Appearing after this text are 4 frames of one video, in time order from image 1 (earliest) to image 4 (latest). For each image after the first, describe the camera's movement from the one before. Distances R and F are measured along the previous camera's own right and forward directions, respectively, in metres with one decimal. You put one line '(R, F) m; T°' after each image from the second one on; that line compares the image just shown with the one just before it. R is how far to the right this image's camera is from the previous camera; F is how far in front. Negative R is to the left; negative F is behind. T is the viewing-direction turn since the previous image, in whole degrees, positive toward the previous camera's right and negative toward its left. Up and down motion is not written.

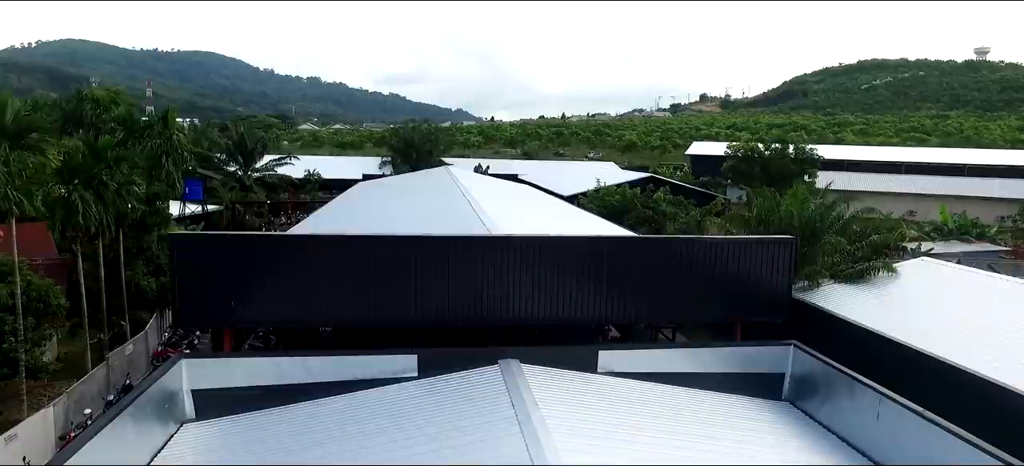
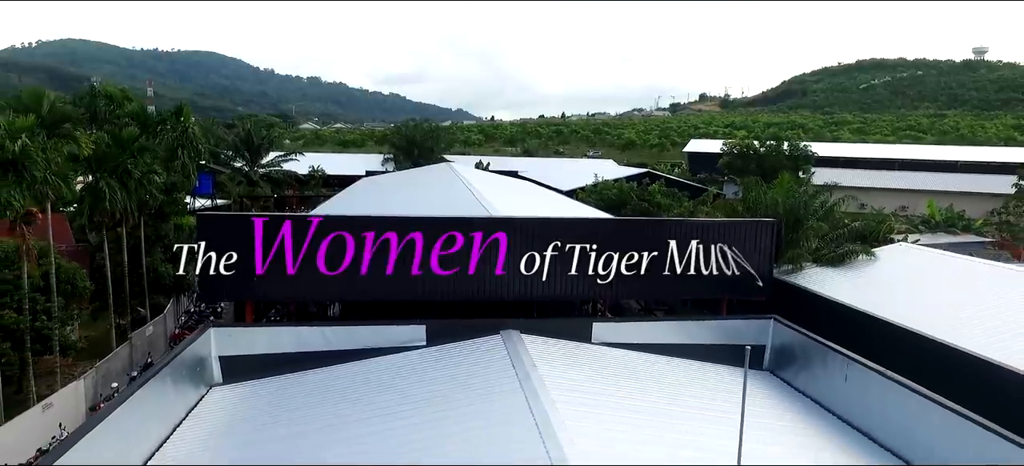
(0.0, -0.9) m; 0°
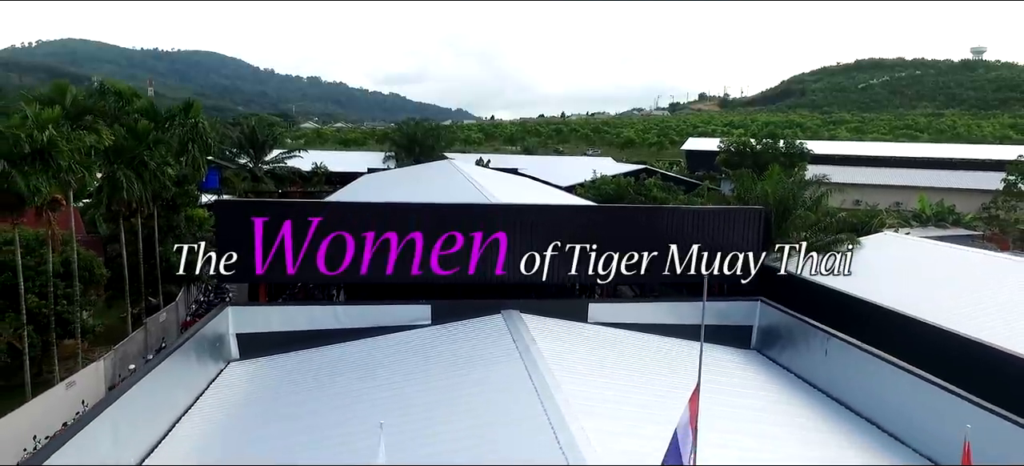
(0.0, -0.7) m; 0°
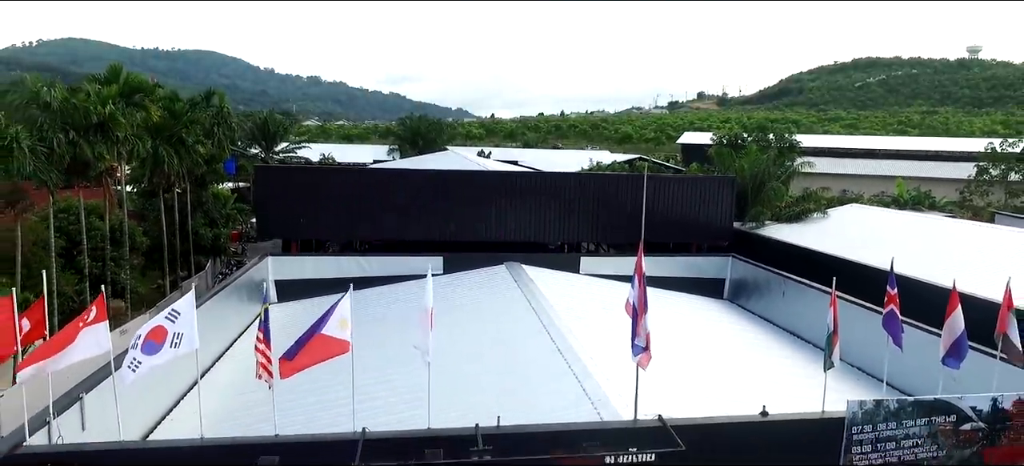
(0.0, -1.9) m; 0°
